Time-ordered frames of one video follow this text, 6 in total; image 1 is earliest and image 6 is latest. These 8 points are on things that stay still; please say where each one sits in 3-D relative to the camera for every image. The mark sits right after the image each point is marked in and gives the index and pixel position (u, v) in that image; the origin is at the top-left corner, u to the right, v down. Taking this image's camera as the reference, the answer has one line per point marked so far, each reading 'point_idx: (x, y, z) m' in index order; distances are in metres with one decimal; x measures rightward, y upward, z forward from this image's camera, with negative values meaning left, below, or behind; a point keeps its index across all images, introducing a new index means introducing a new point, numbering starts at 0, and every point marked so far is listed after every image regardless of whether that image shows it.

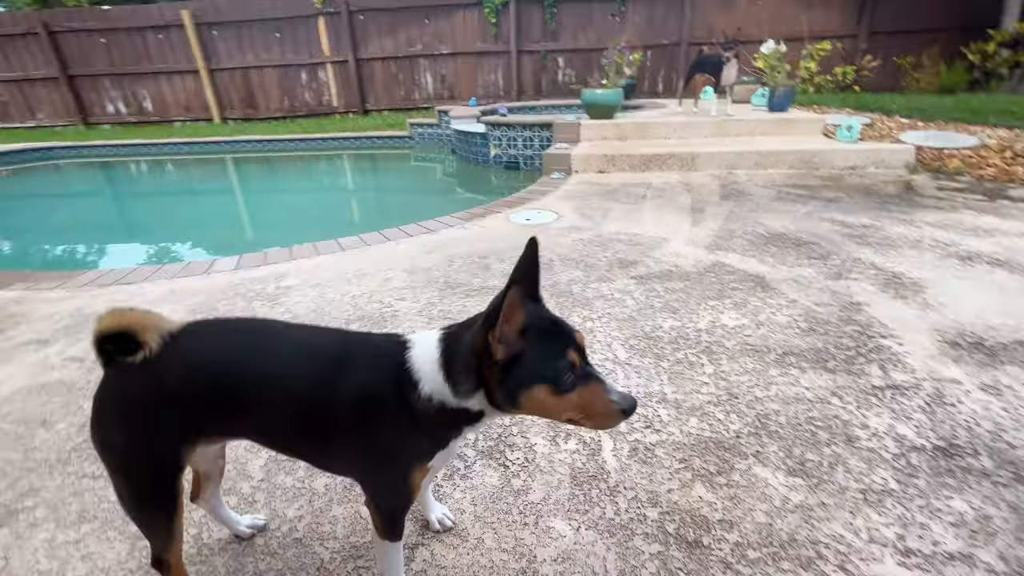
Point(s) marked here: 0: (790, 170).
0: (+2.2, +0.9, +3.6) m
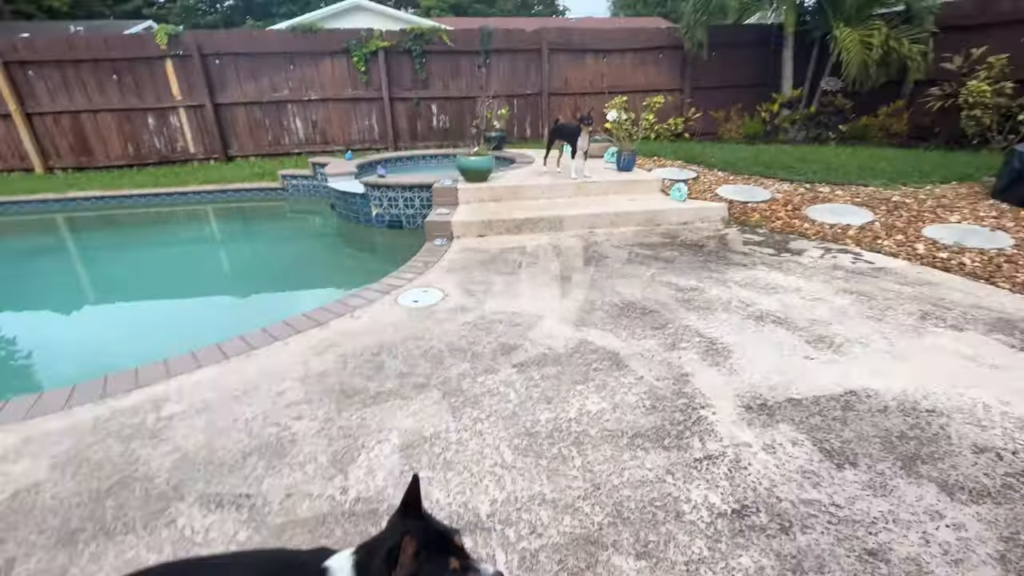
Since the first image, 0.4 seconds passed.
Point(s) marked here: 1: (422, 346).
0: (+1.2, +0.6, +4.3) m
1: (-0.5, -0.3, +2.4) m
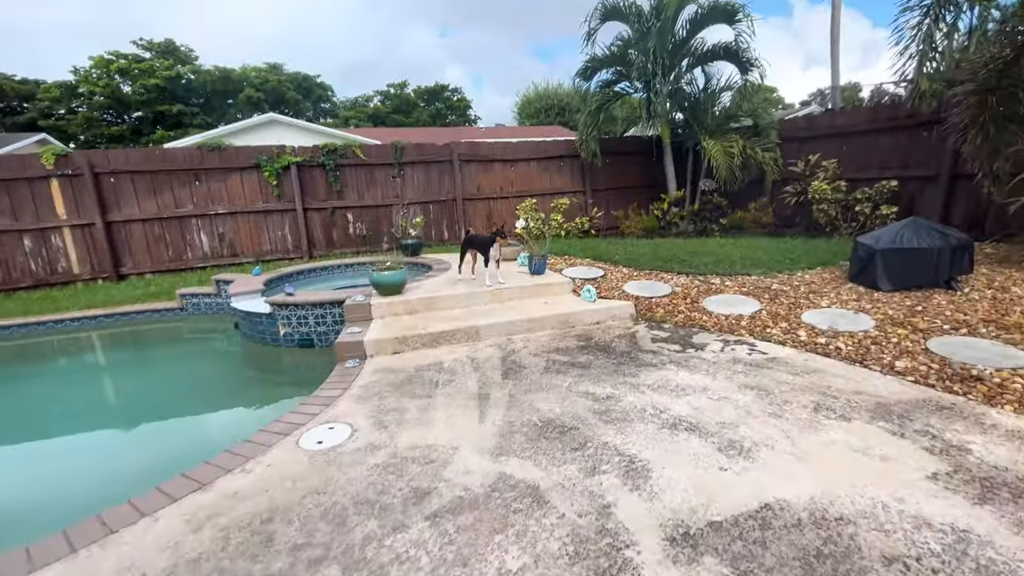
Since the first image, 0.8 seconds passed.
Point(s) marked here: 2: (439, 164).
0: (+0.4, -0.4, +4.4) m
1: (-0.9, -1.0, +2.1) m
2: (-1.4, +2.5, +9.2) m
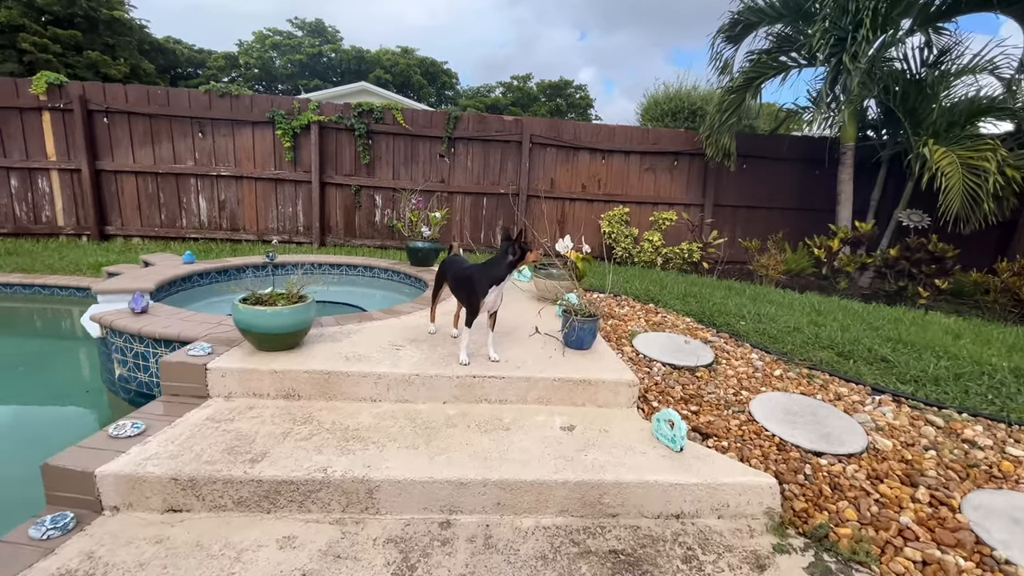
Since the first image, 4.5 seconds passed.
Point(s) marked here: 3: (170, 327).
0: (+0.2, -0.9, +1.8) m
1: (-1.6, -1.2, -0.1) m
2: (-0.1, +2.1, +6.9) m
3: (-2.0, -0.2, +2.7) m
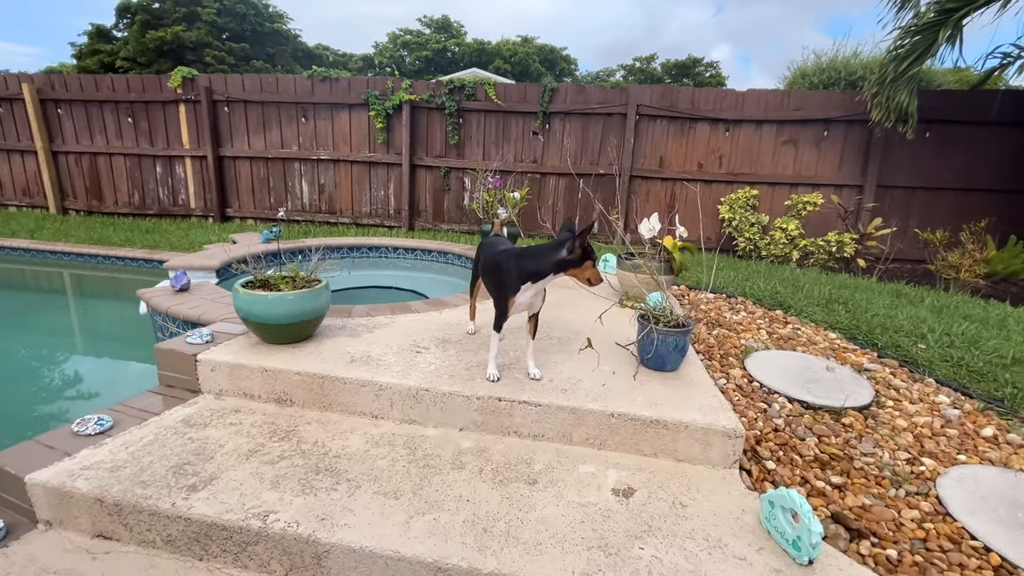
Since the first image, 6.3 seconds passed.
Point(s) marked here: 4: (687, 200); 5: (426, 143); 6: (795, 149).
0: (+0.2, -0.9, +1.1) m
1: (-2.0, -1.2, -0.3) m
2: (+1.2, +2.2, +6.0) m
3: (-1.7, -0.1, +2.5) m
4: (+2.3, +1.2, +6.1) m
5: (-1.2, +2.0, +6.5) m
6: (+3.5, +1.7, +5.6) m
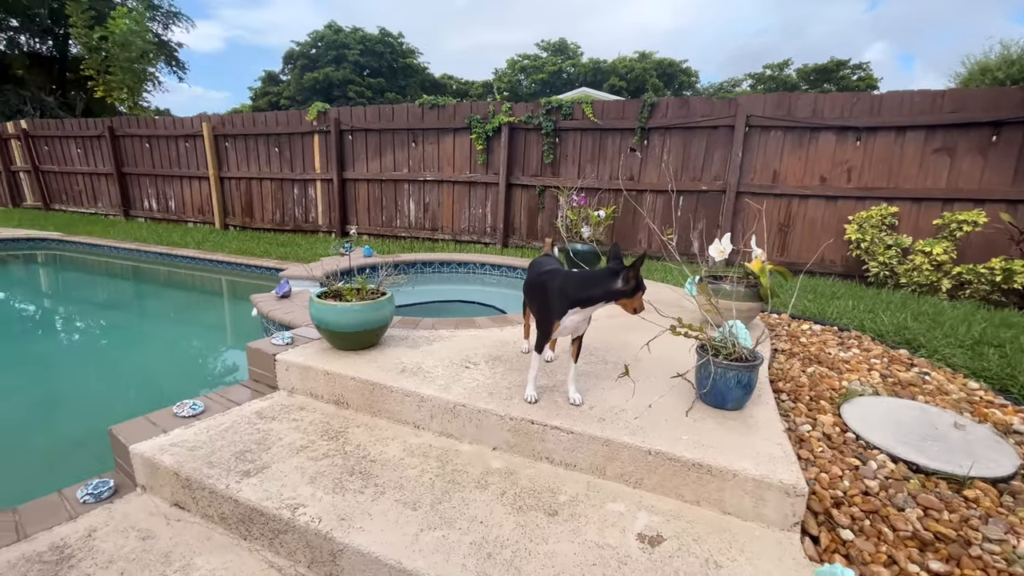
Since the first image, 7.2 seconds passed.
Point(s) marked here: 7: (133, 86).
0: (+0.1, -1.0, +1.0) m
1: (-2.4, -1.1, +0.1) m
2: (+2.4, +1.9, +5.7) m
3: (-1.3, -0.2, +2.8) m
4: (+3.4, +0.8, +5.5) m
5: (+0.2, +1.8, +6.7) m
6: (+4.5, +1.3, +4.7) m
7: (-9.4, +5.0, +11.5) m
